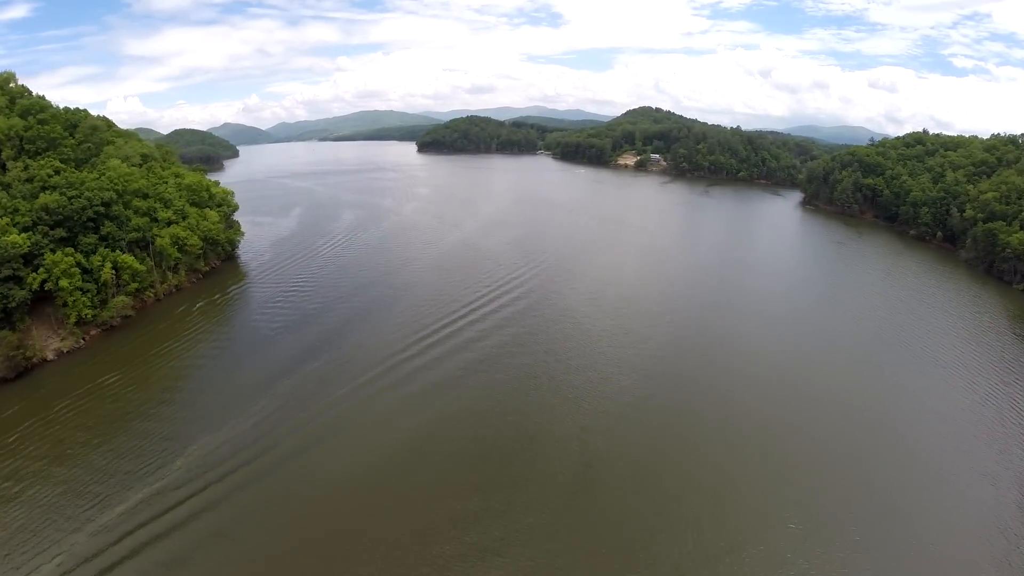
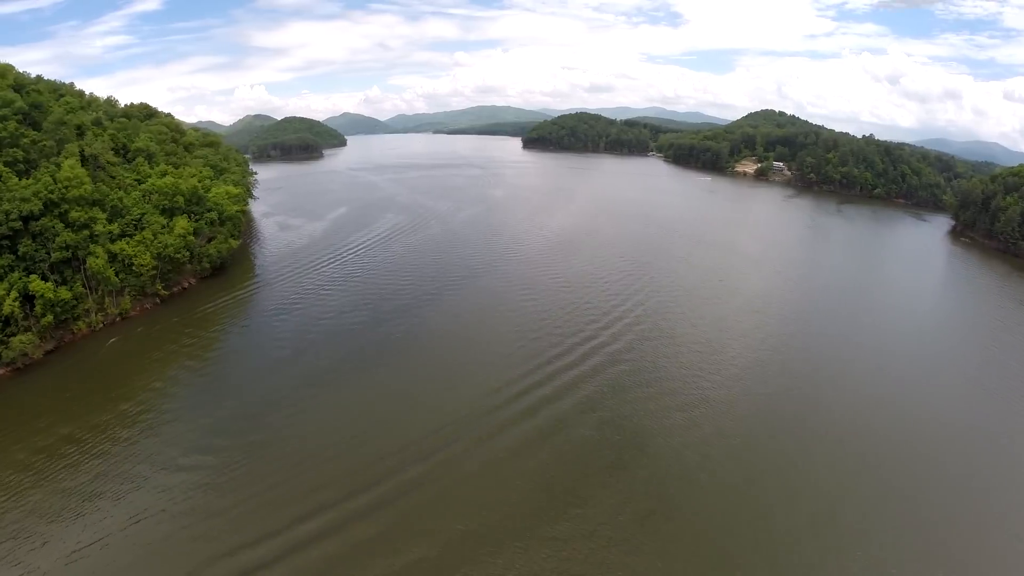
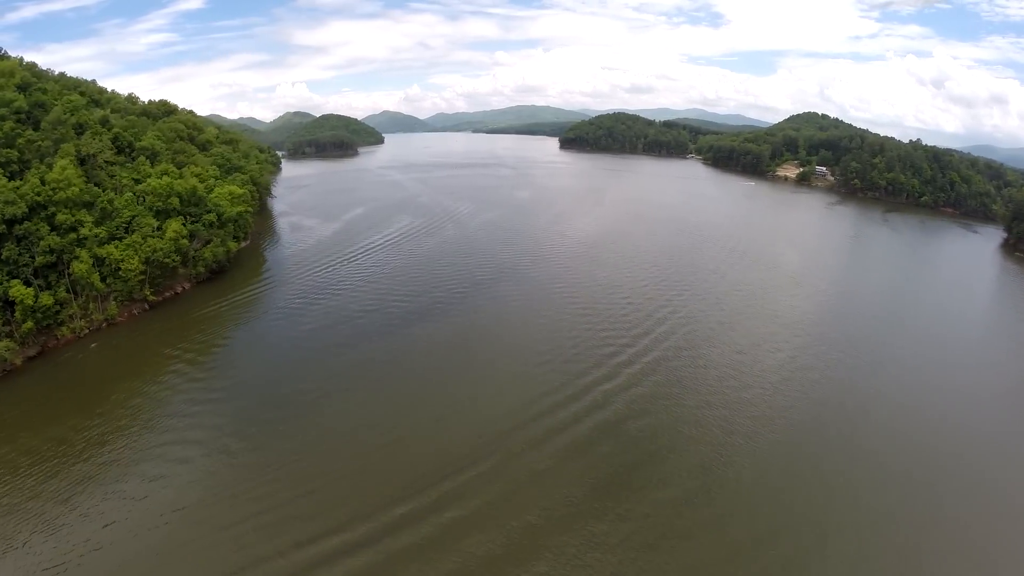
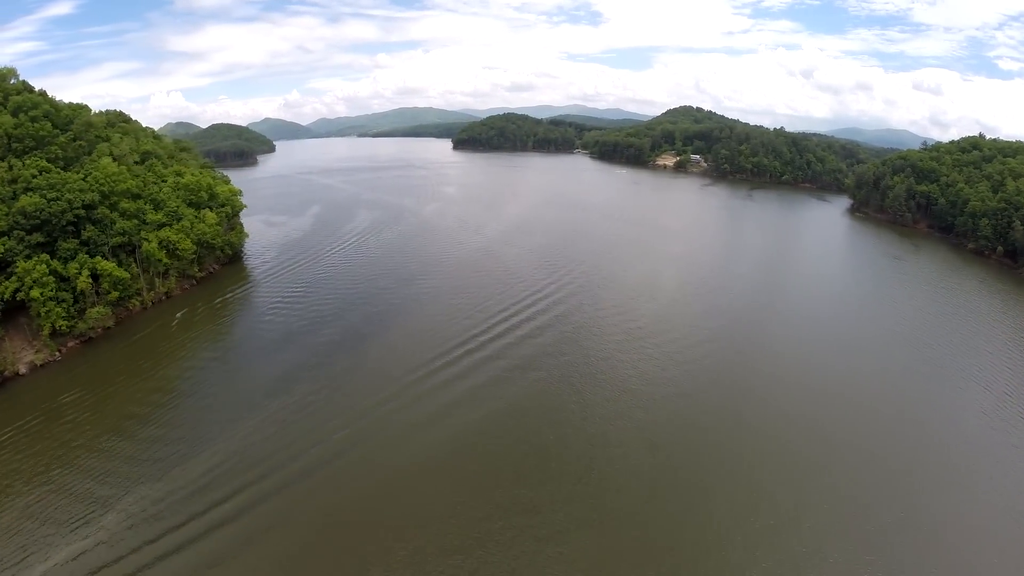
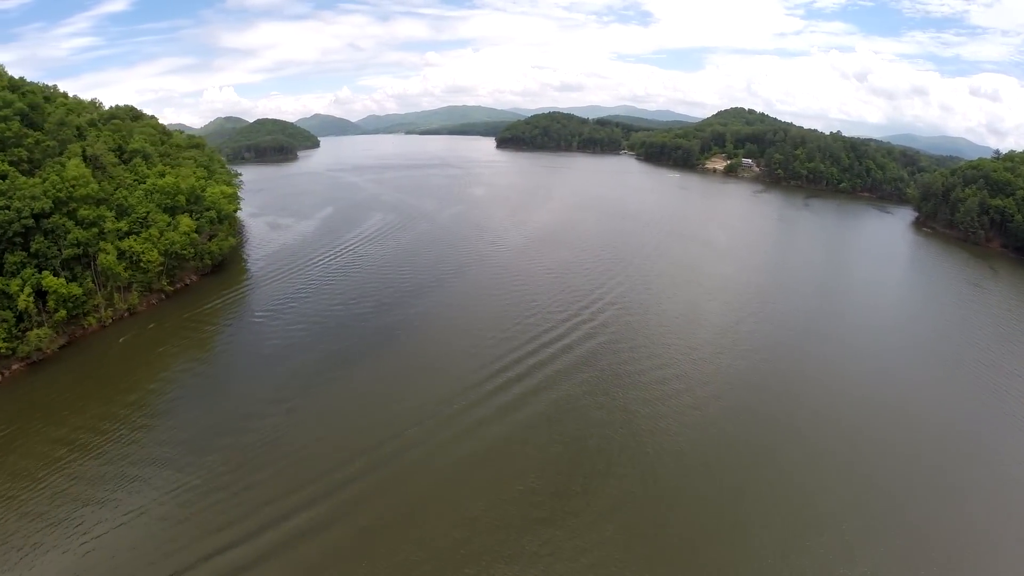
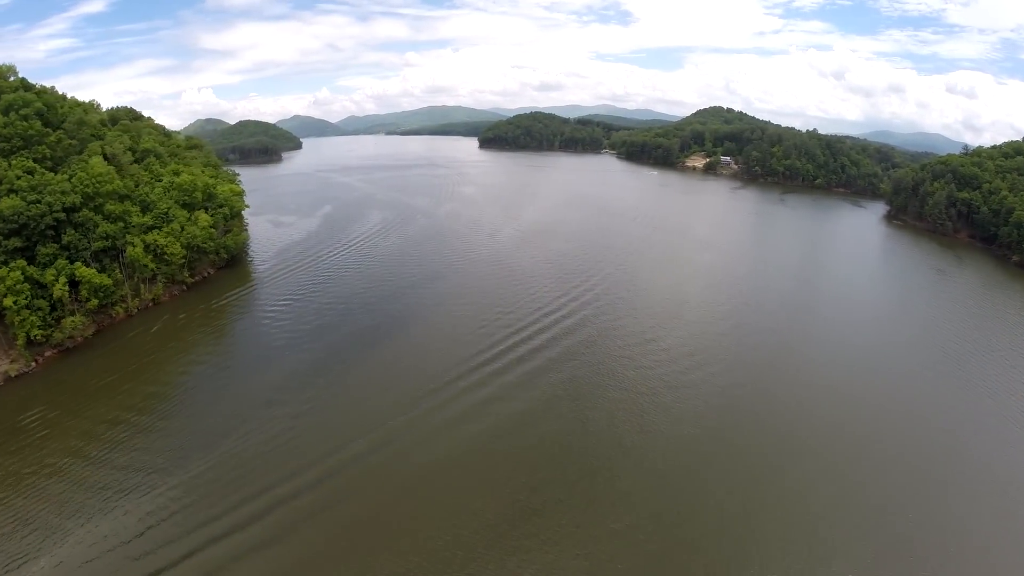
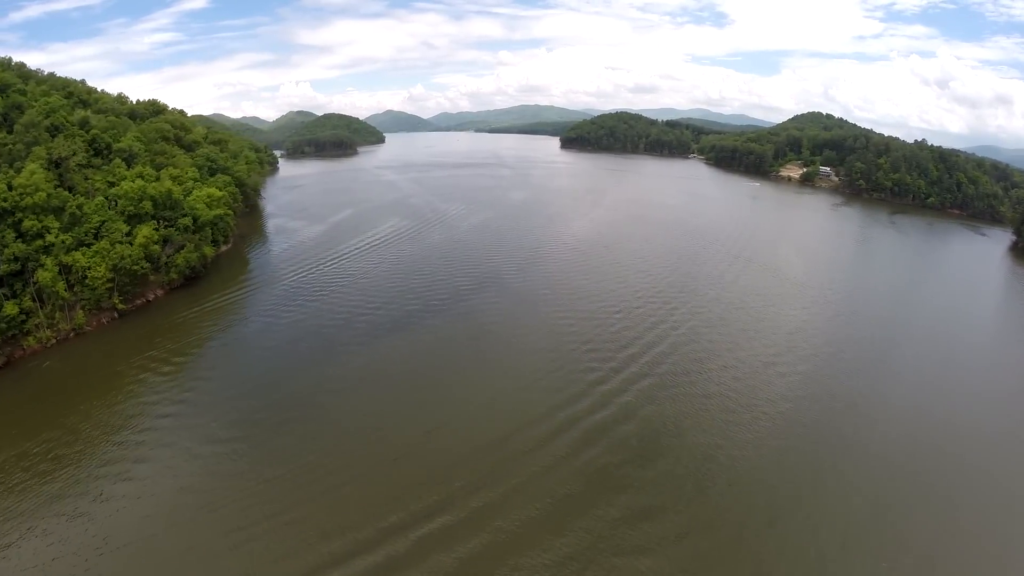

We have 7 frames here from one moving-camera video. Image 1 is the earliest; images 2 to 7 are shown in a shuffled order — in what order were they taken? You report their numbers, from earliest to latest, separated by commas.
4, 6, 5, 2, 3, 7
